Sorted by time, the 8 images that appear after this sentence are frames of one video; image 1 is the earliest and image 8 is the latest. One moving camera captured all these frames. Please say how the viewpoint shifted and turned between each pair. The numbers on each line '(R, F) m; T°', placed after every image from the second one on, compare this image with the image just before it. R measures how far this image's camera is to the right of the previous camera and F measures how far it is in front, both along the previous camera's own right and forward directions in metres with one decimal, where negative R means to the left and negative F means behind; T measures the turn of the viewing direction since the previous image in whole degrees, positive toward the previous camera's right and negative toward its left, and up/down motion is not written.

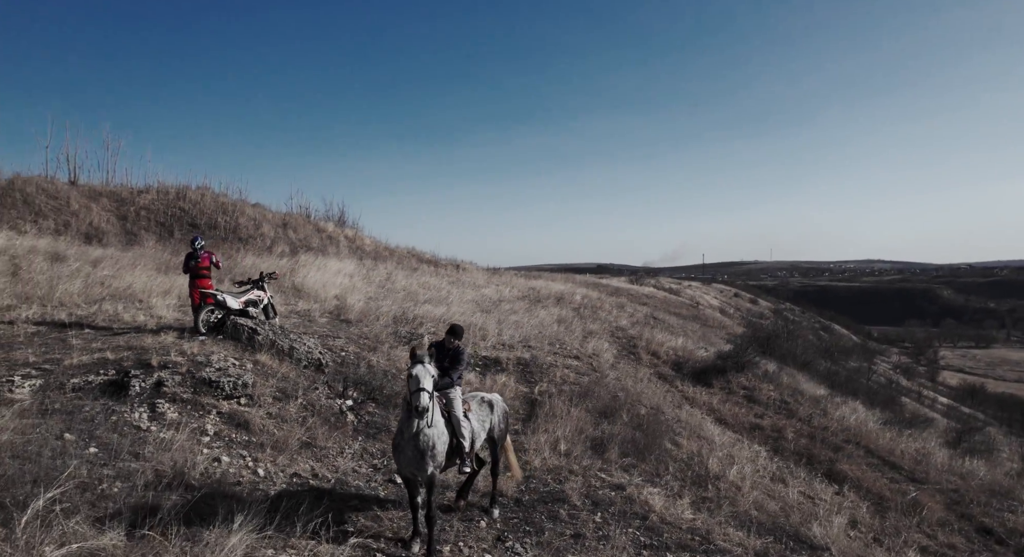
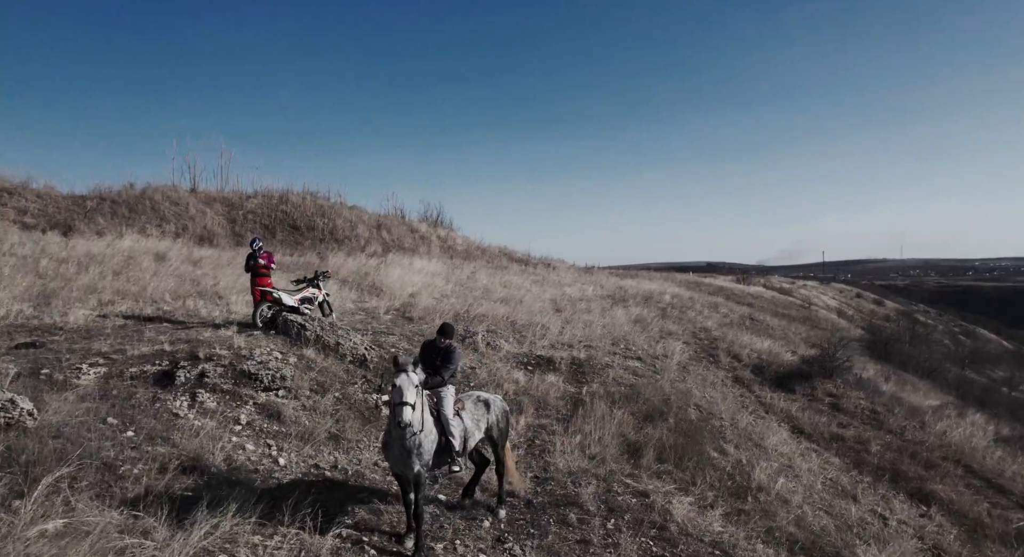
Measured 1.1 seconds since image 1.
(+1.2, +0.1) m; -9°
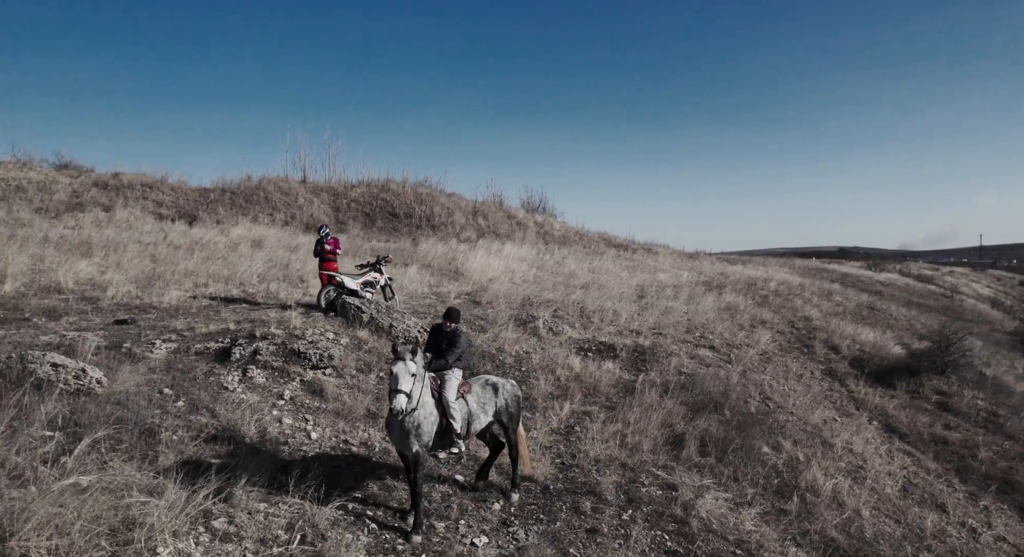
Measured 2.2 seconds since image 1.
(+1.2, +0.1) m; -10°
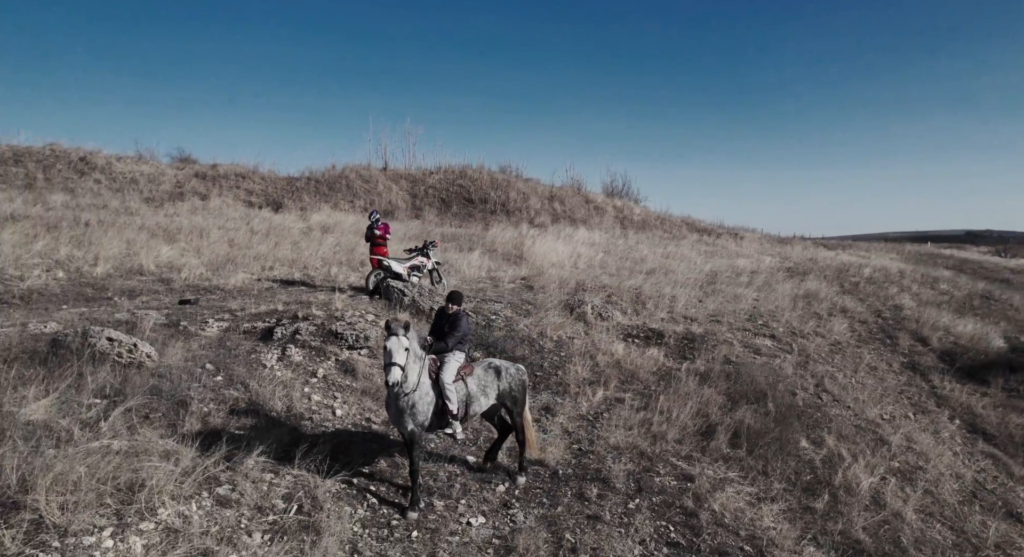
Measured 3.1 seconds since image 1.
(+1.0, +0.1) m; -8°
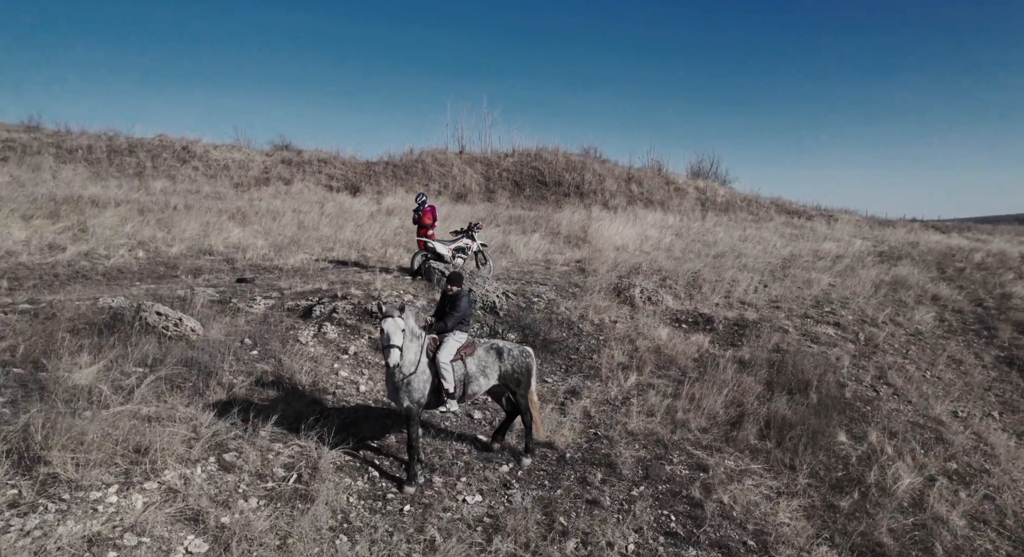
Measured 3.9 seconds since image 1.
(+1.0, +0.1) m; -8°
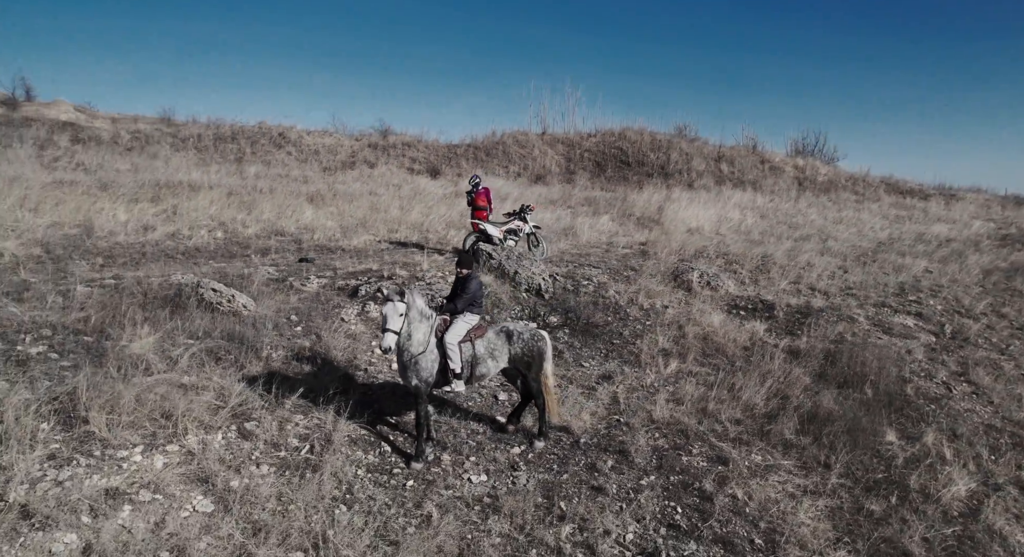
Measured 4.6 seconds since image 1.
(+1.0, +0.1) m; -9°
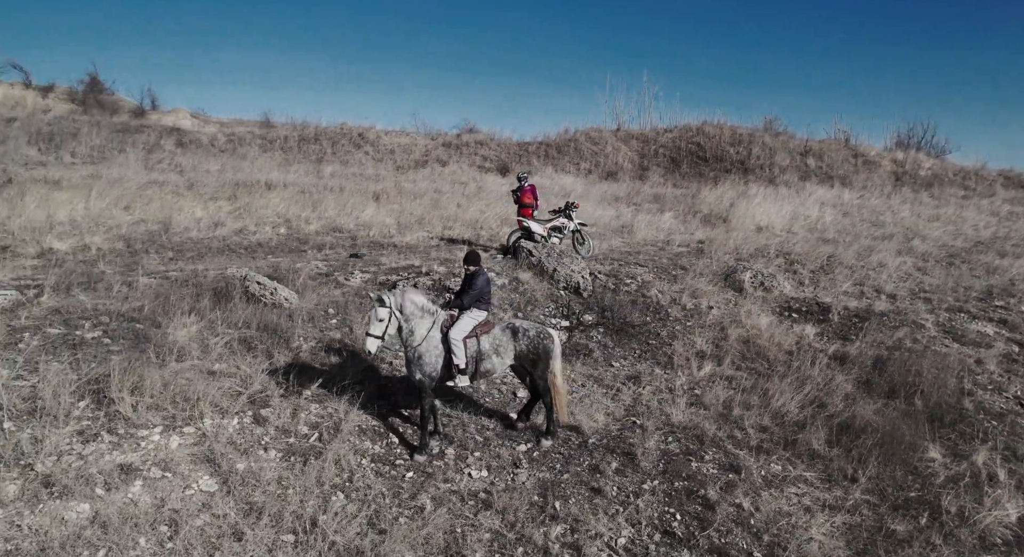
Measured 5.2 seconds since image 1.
(+0.9, +0.1) m; -8°
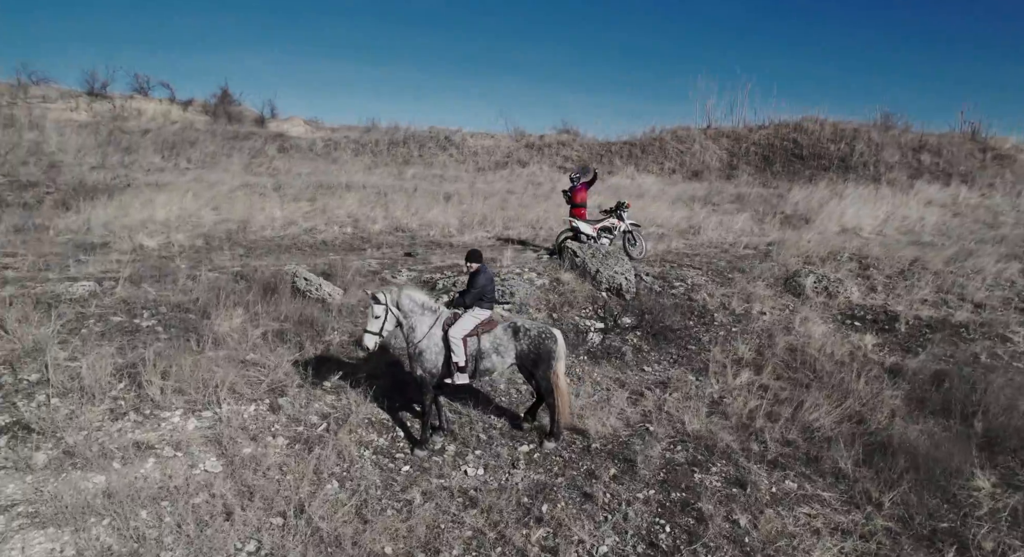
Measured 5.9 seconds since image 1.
(+1.1, +0.2) m; -9°
